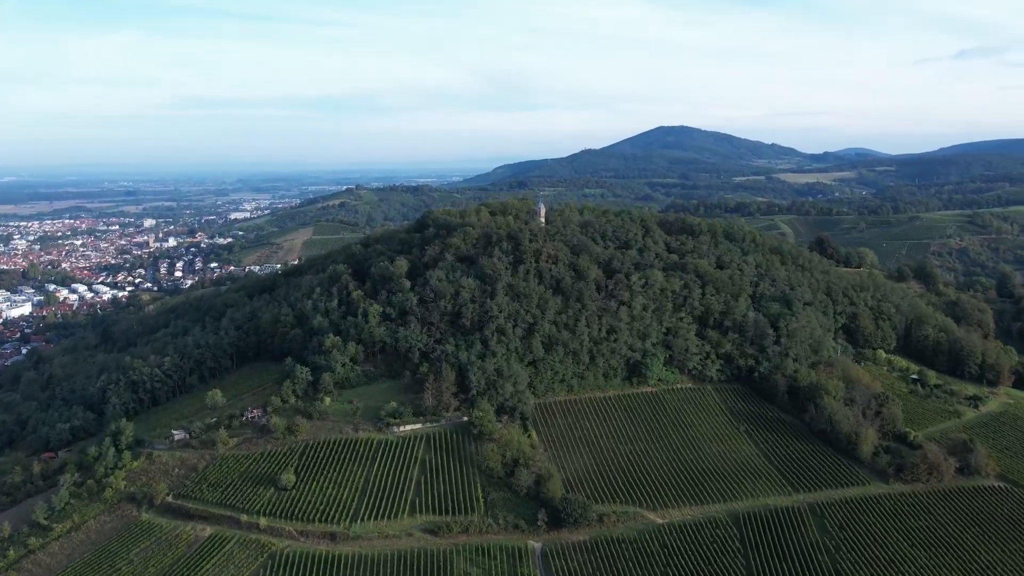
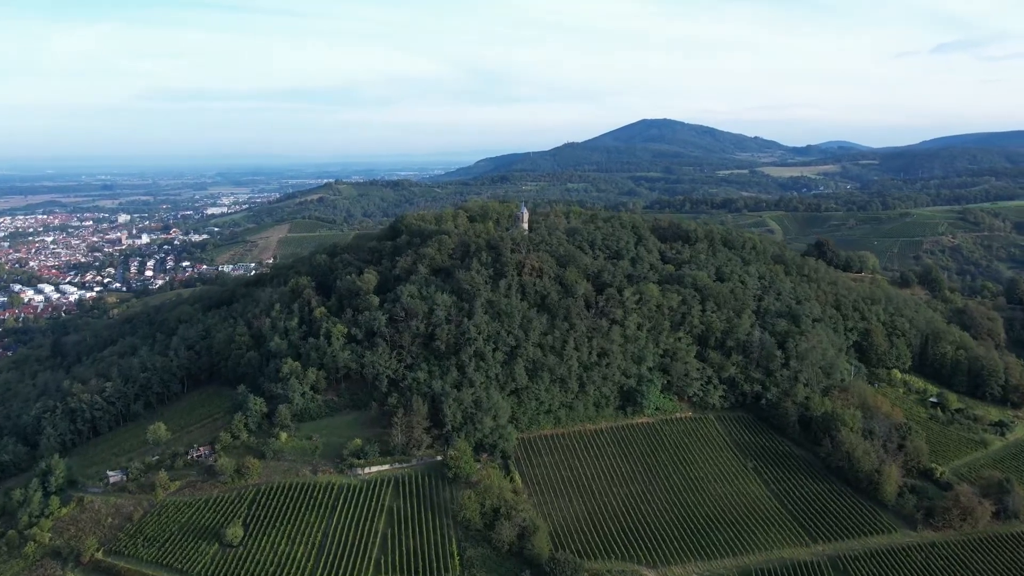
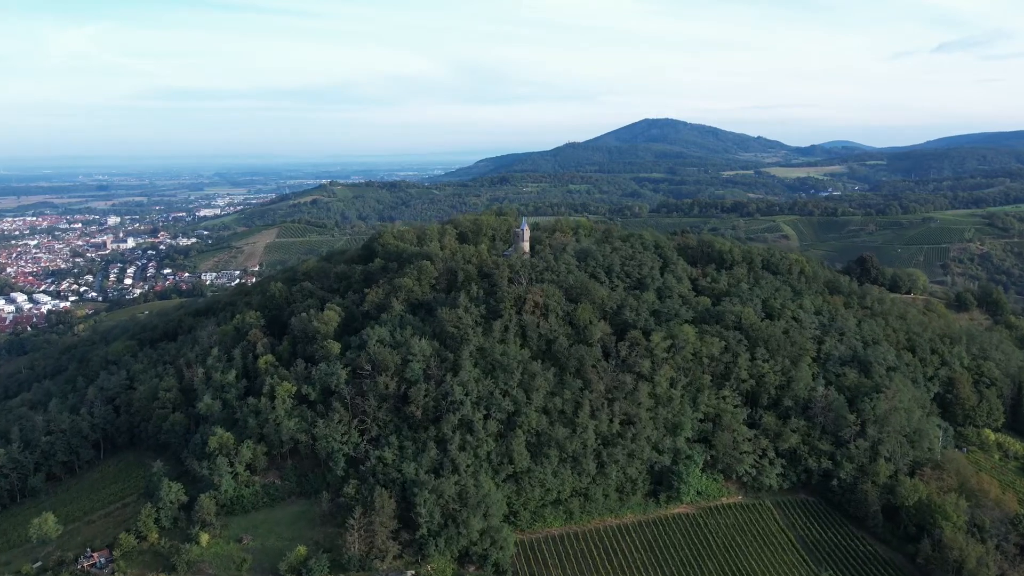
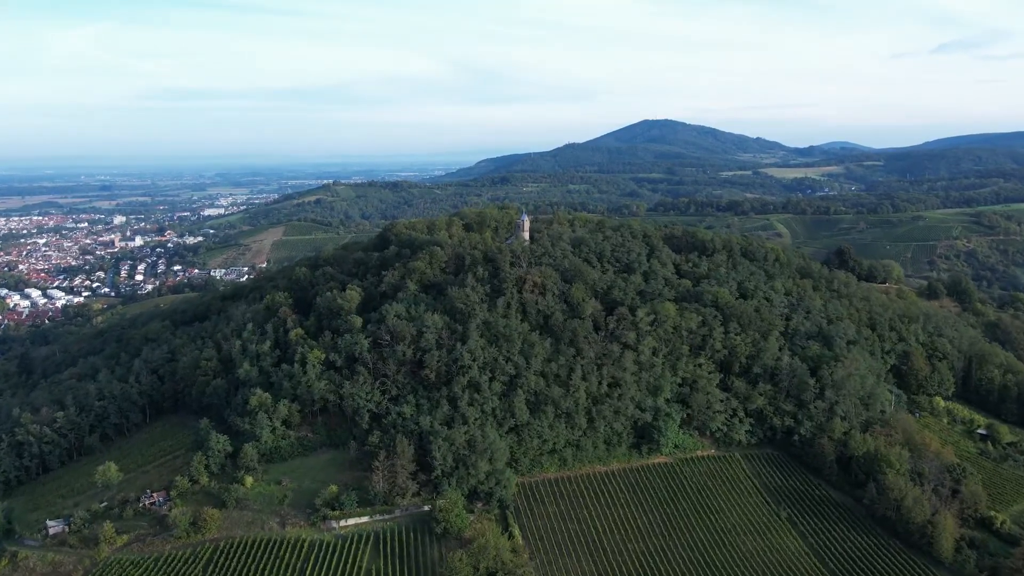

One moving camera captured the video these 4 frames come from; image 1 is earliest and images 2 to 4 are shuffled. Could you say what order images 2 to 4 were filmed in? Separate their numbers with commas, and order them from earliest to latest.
2, 4, 3
